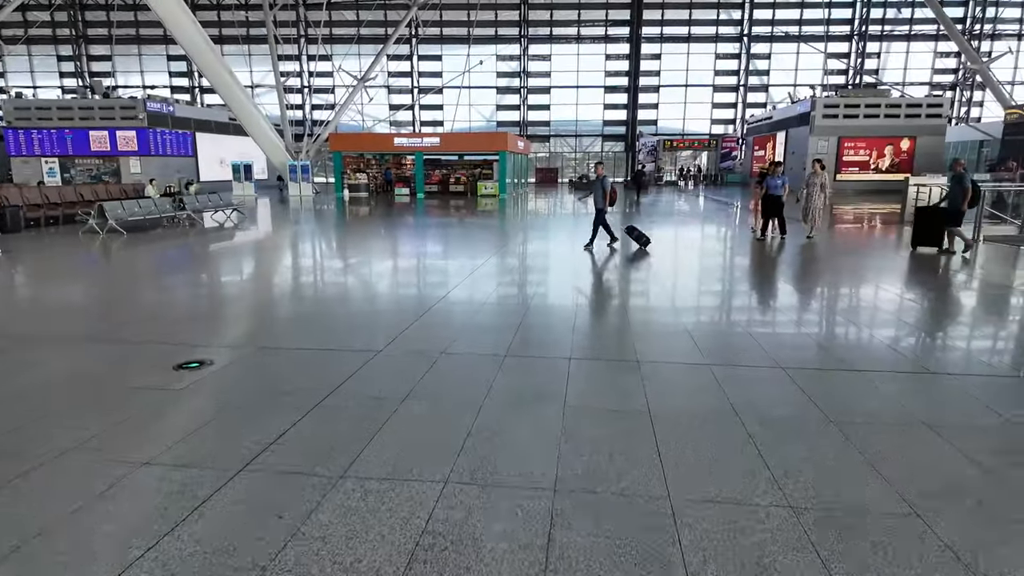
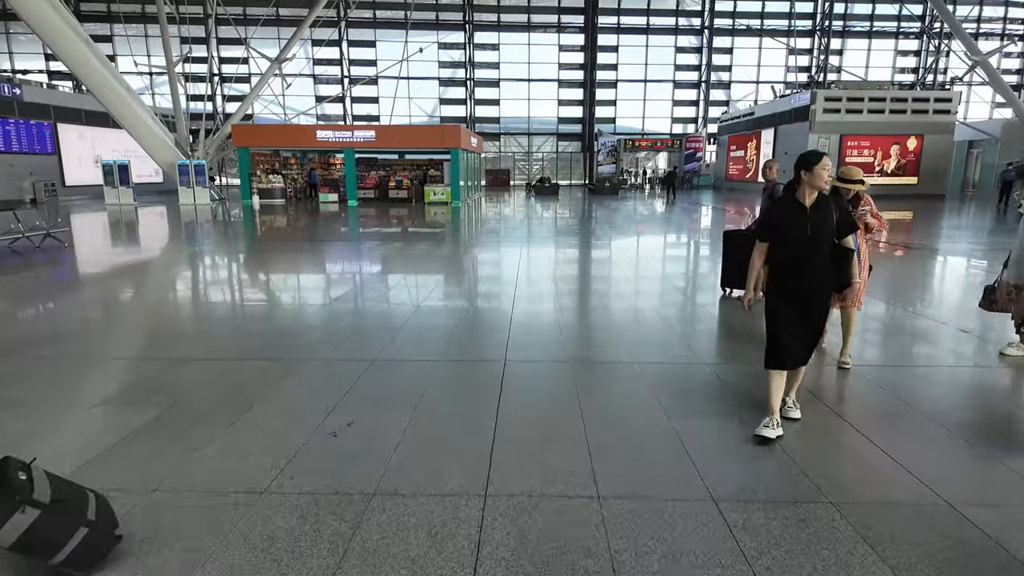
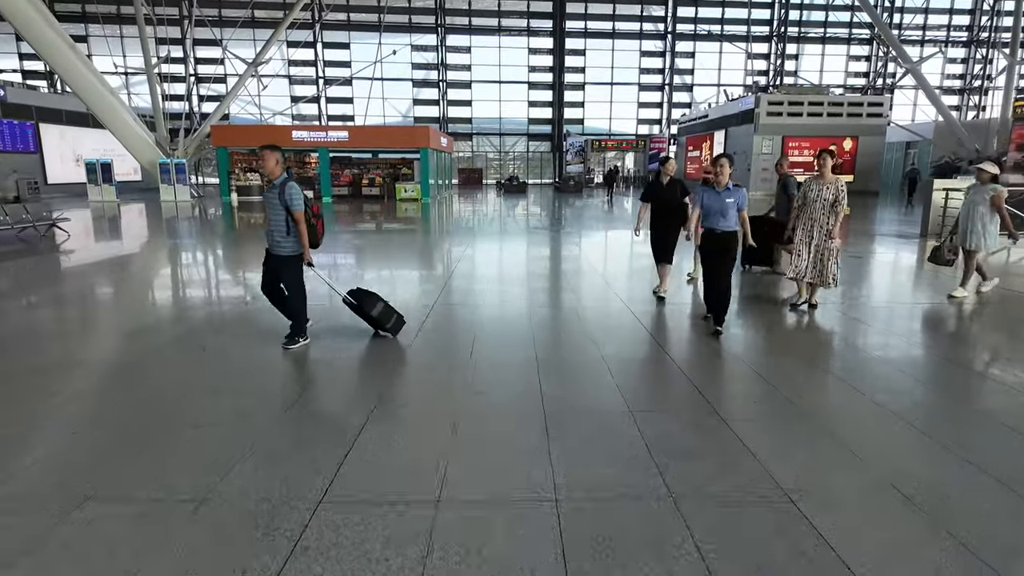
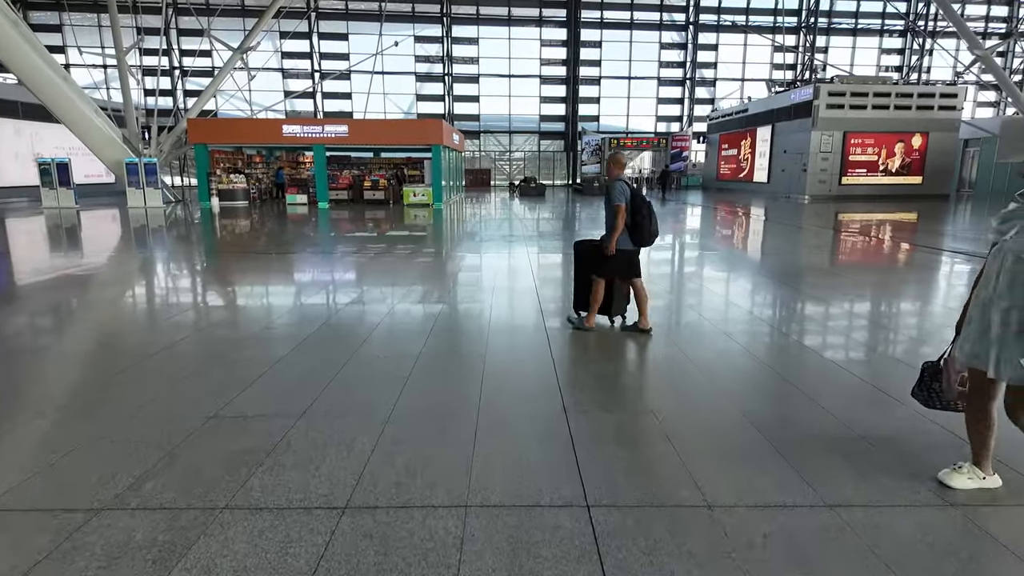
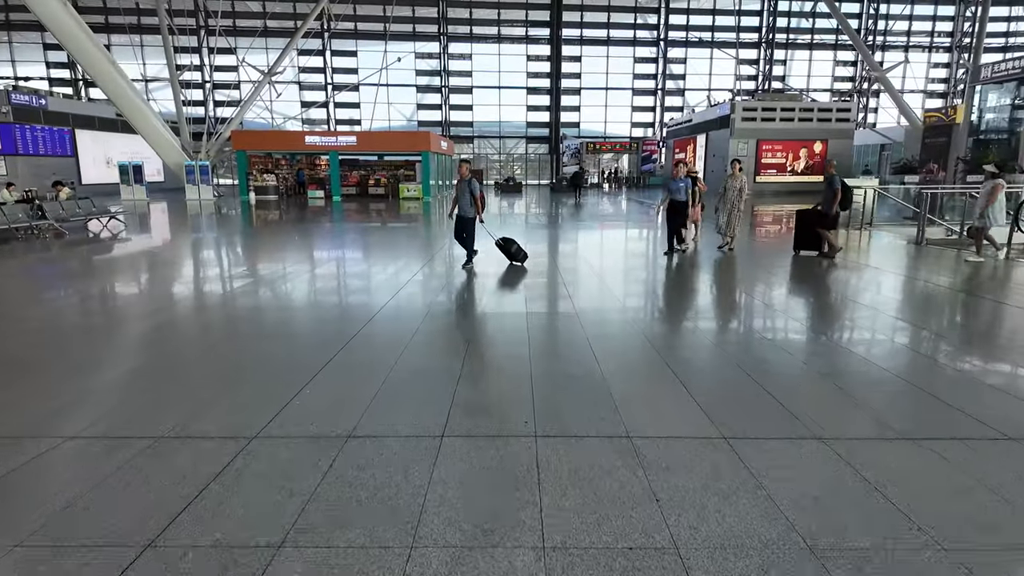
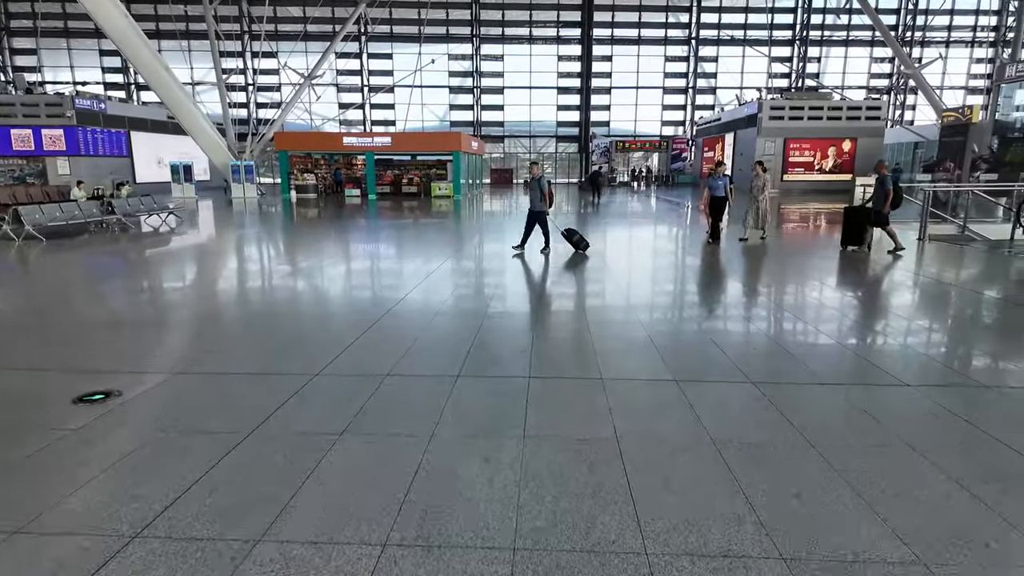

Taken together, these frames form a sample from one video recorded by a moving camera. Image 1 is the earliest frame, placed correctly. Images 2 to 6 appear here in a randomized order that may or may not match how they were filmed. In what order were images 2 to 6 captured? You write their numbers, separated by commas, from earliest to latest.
6, 5, 3, 2, 4
